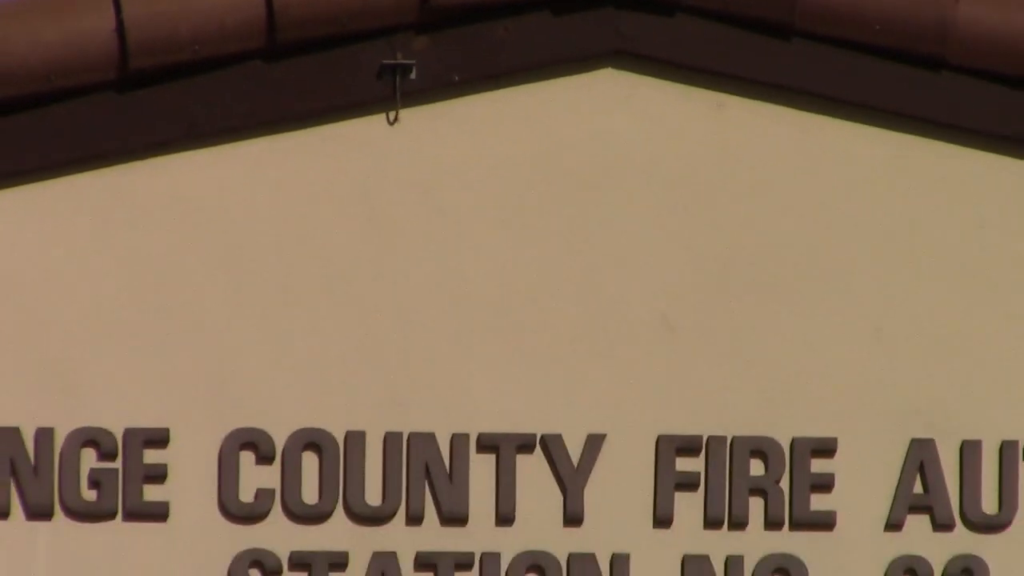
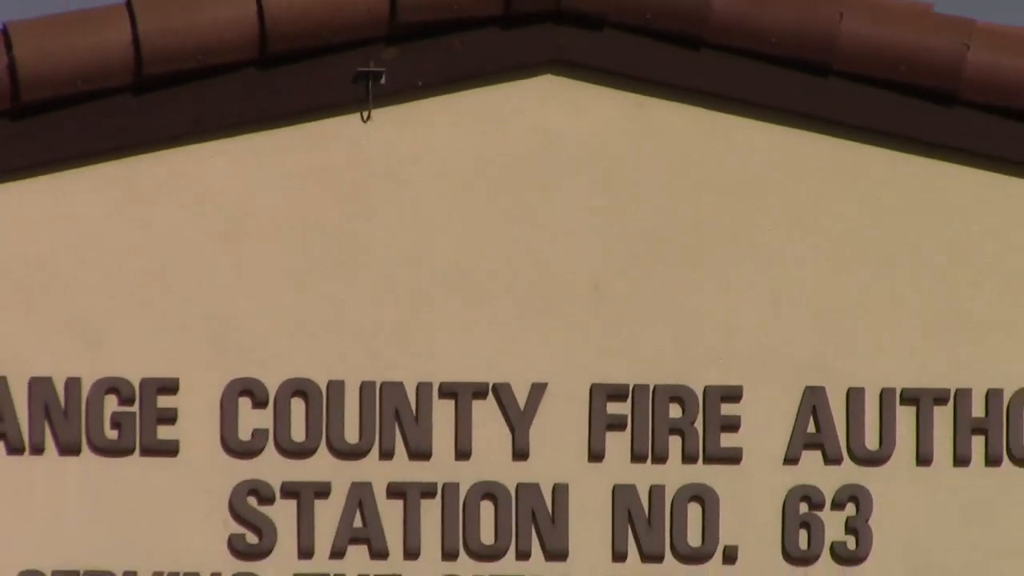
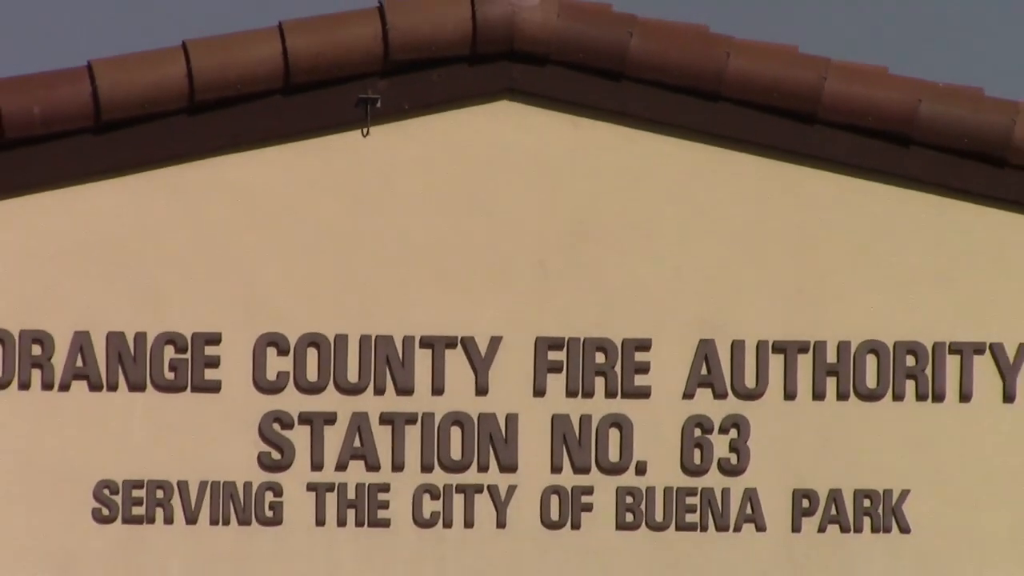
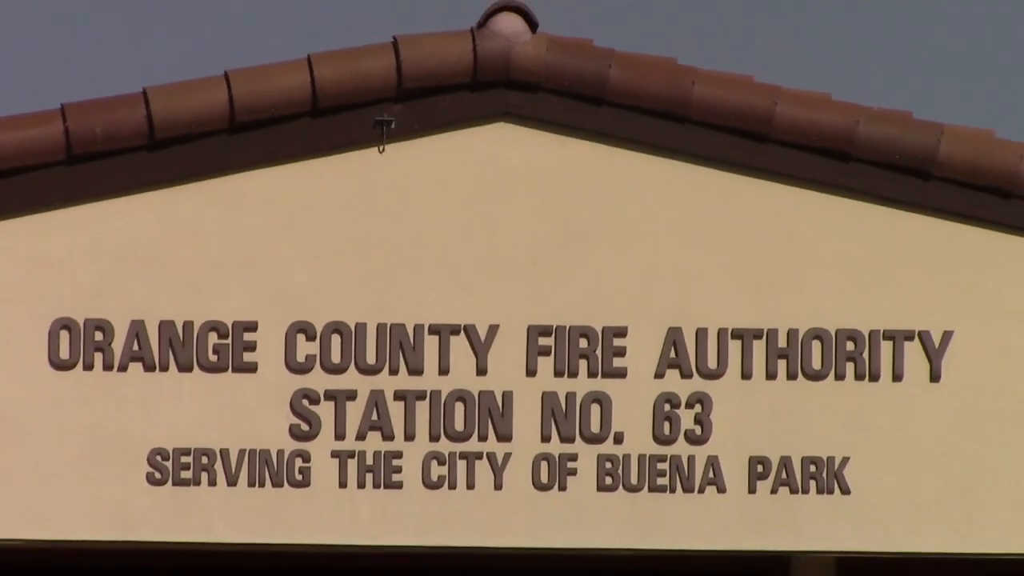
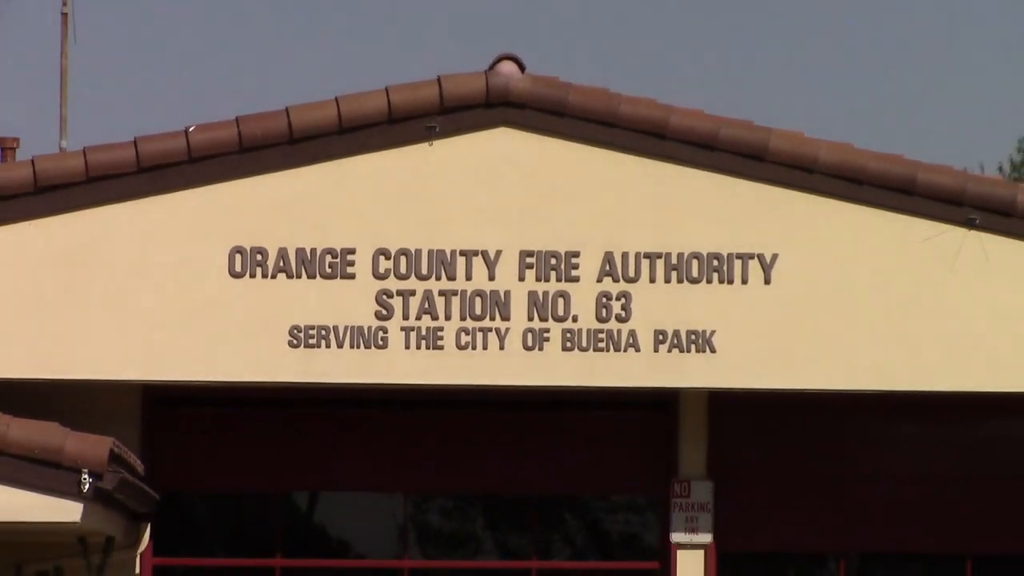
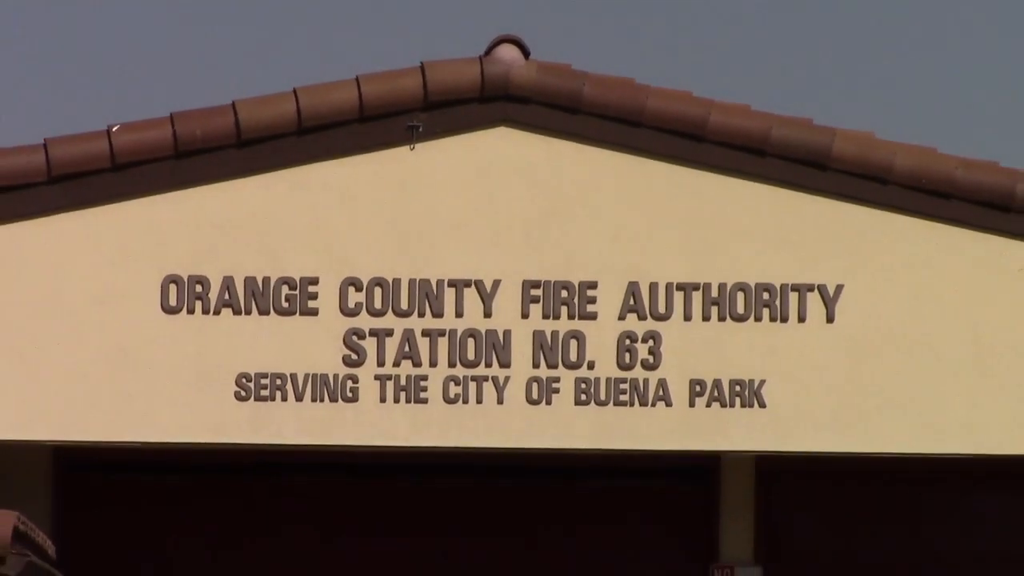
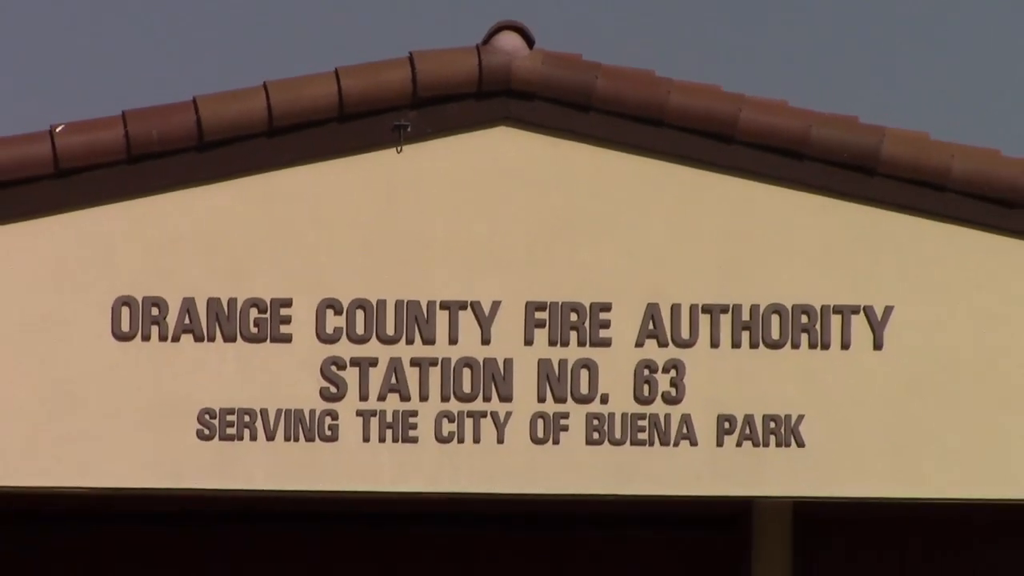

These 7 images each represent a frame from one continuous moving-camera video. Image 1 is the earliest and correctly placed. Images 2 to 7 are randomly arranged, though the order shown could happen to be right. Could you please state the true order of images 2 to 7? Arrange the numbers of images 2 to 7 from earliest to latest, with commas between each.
2, 3, 4, 7, 6, 5
